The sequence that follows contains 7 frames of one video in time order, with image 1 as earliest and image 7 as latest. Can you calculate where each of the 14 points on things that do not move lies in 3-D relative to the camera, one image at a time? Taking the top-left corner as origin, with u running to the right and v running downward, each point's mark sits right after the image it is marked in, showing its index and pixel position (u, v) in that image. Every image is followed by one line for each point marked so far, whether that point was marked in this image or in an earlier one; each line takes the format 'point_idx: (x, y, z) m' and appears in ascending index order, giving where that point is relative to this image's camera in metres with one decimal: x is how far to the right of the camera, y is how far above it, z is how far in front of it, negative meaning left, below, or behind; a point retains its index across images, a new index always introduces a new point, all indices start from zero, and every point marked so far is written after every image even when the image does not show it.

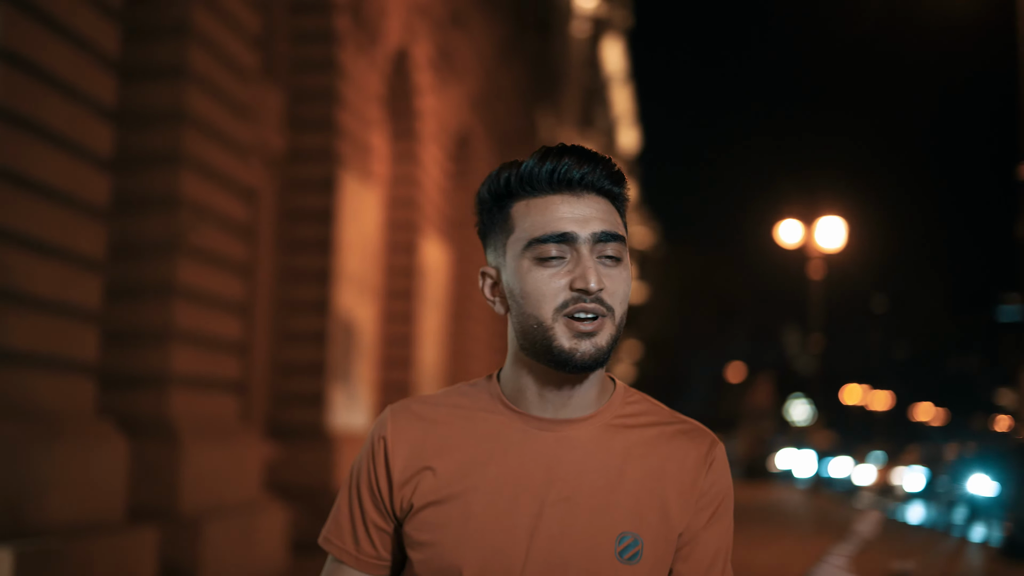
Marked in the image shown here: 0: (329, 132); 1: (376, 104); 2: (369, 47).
0: (-2.3, +2.0, +16.0) m
1: (-2.0, +2.7, +18.8) m
2: (-2.0, +3.4, +18.2) m
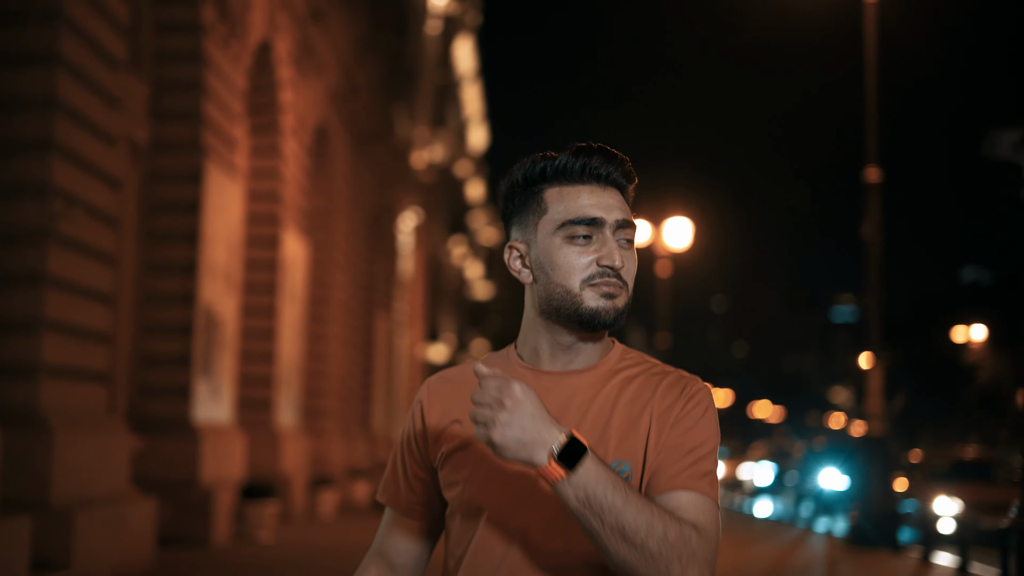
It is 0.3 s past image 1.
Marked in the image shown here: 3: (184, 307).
0: (-4.0, +2.0, +16.0) m
1: (-4.0, +2.8, +18.7) m
2: (-3.9, +3.5, +18.1) m
3: (-4.1, -0.2, +15.8) m
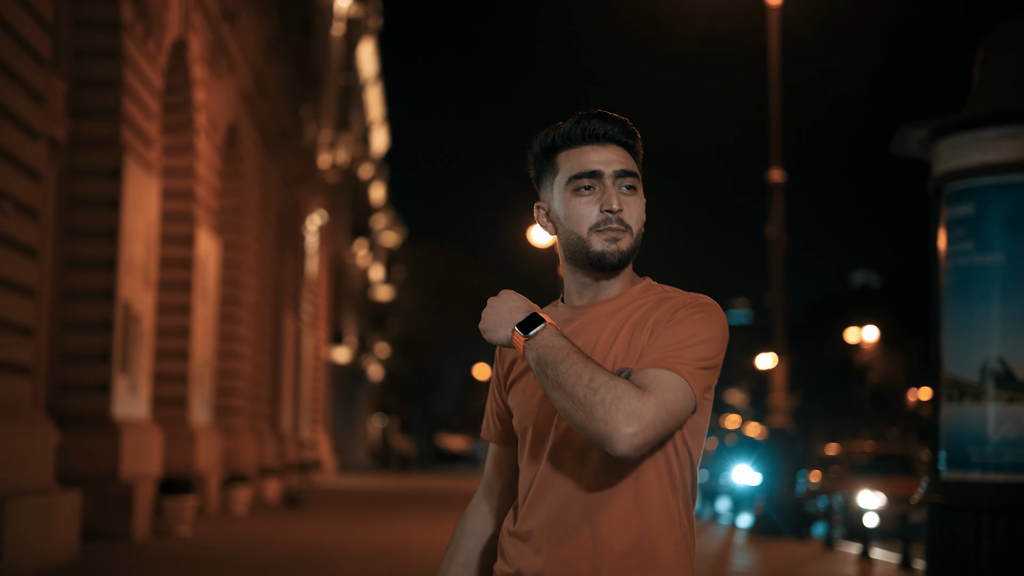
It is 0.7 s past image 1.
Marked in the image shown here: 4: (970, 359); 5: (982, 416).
0: (-5.0, +2.1, +16.1) m
1: (-5.2, +2.9, +18.8) m
2: (-5.1, +3.6, +18.2) m
3: (-5.1, -0.2, +15.9) m
4: (+3.1, -0.5, +8.6) m
5: (+3.1, -0.8, +8.5) m
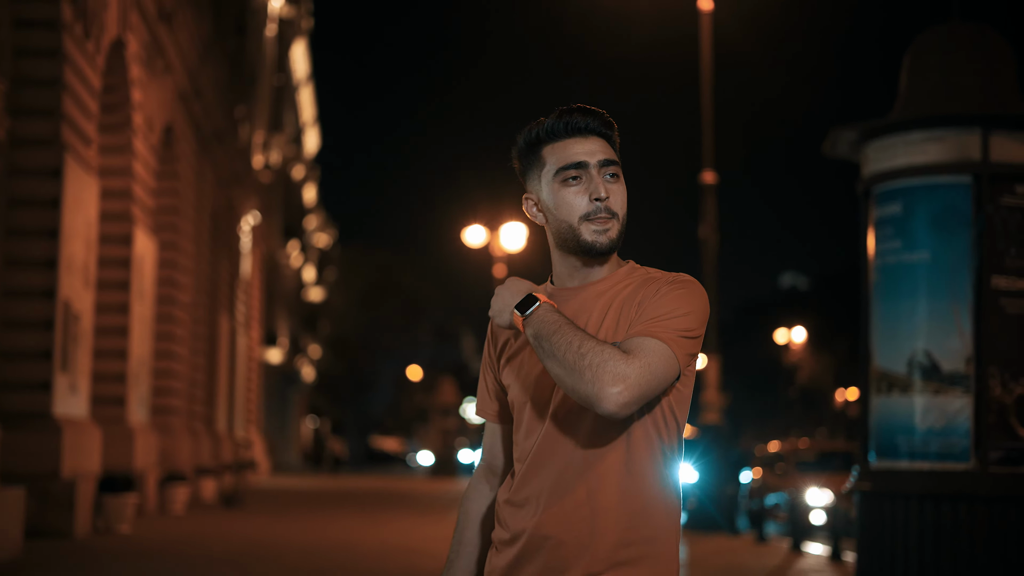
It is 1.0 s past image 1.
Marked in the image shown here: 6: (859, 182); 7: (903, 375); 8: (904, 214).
0: (-5.7, +2.1, +16.1) m
1: (-6.1, +2.9, +18.8) m
2: (-6.0, +3.6, +18.2) m
3: (-5.8, -0.2, +15.9) m
4: (+2.7, -0.4, +9.0) m
5: (+2.8, -0.8, +8.9) m
6: (+2.5, +0.8, +9.4) m
7: (+2.7, -0.6, +9.0) m
8: (+2.8, +0.5, +9.1) m
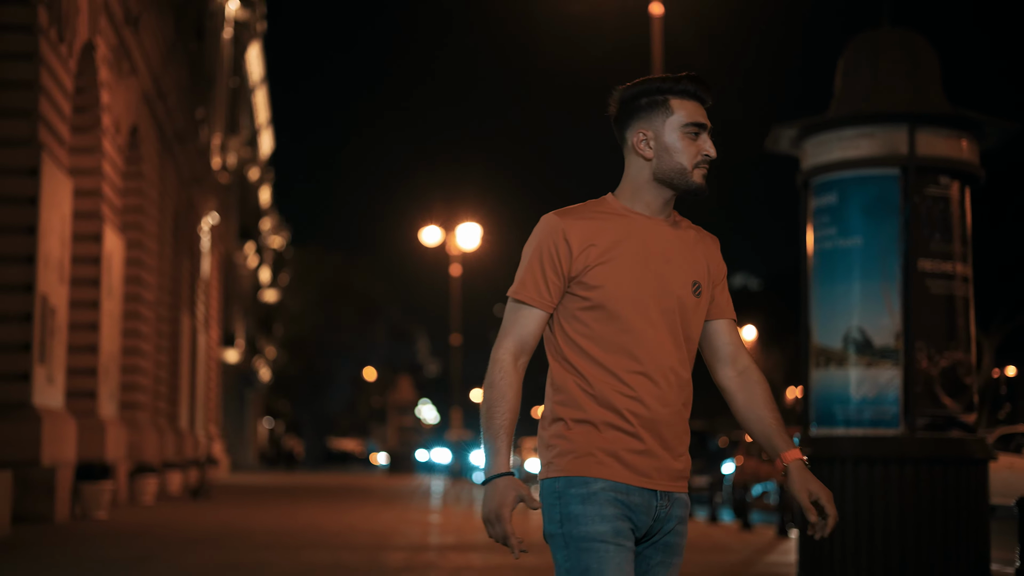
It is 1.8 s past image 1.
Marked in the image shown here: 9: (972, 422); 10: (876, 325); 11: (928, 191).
0: (-6.2, +2.2, +16.6) m
1: (-6.7, +2.9, +19.4) m
2: (-6.6, +3.7, +18.8) m
3: (-6.3, -0.1, +16.5) m
4: (+2.5, -0.3, +9.9) m
5: (+2.6, -0.7, +9.8) m
6: (+2.3, +0.9, +10.3) m
7: (+2.5, -0.5, +9.9) m
8: (+2.5, +0.7, +10.0) m
9: (+3.5, -1.0, +9.7) m
10: (+2.8, -0.3, +9.7) m
11: (+3.2, +0.7, +9.8) m
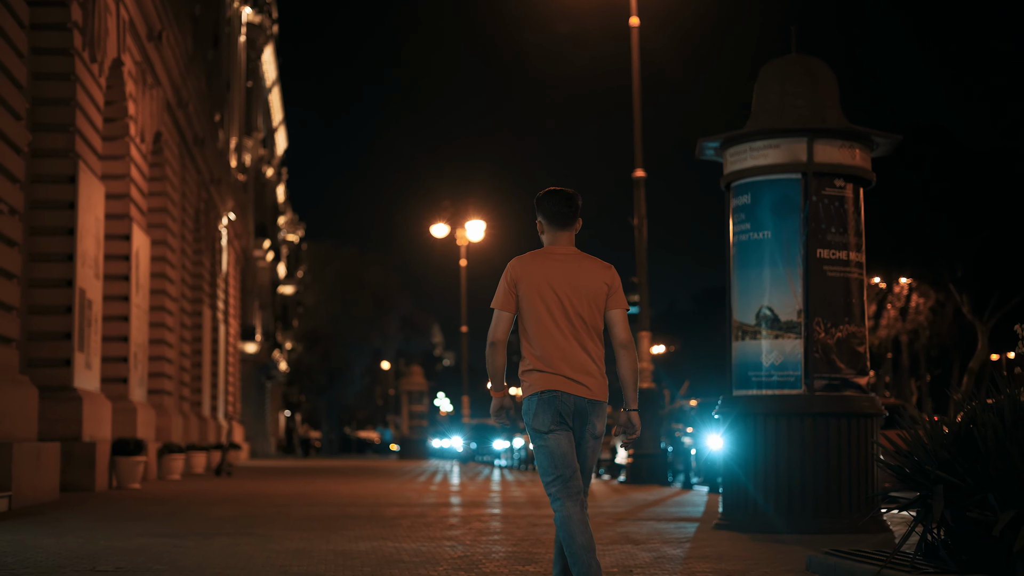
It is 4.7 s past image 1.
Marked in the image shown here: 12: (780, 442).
0: (-6.5, +2.3, +18.7) m
1: (-6.9, +3.0, +21.5) m
2: (-6.8, +3.7, +20.9) m
3: (-6.5, 0.0, +18.6) m
4: (+2.2, -0.2, +11.9) m
5: (+2.3, -0.5, +11.8) m
6: (+2.0, +1.1, +12.3) m
7: (+2.2, -0.3, +11.9) m
8: (+2.2, +0.8, +12.0) m
9: (+3.2, -0.9, +11.6) m
10: (+2.5, -0.1, +11.7) m
11: (+2.9, +0.9, +11.7) m
12: (+2.4, -1.4, +11.4) m
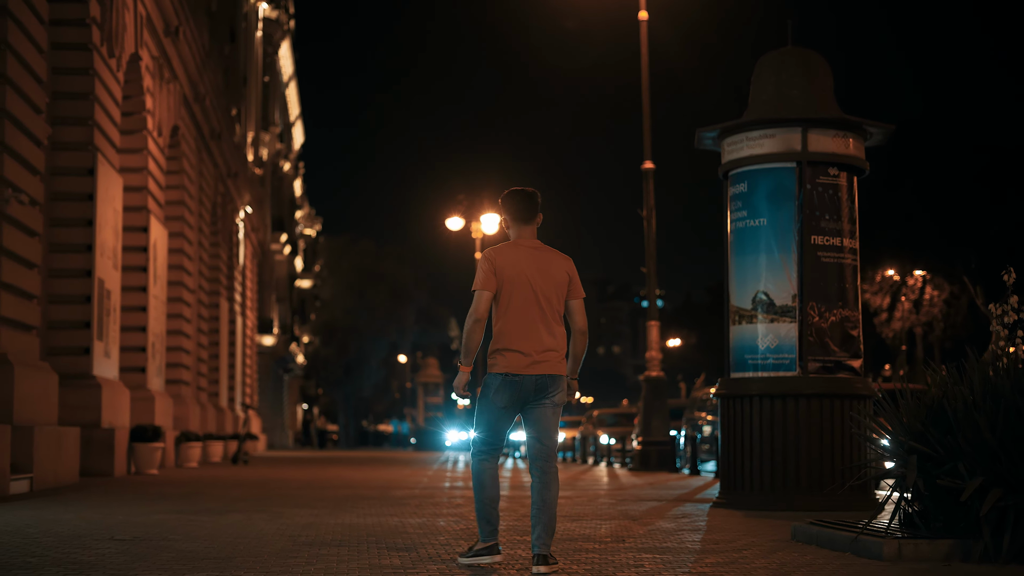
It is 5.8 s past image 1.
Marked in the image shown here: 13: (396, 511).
0: (-6.3, +2.4, +19.2) m
1: (-6.8, +3.2, +21.9) m
2: (-6.6, +3.9, +21.3) m
3: (-6.4, +0.1, +19.0) m
4: (+2.3, 0.0, +12.2) m
5: (+2.3, -0.4, +12.1) m
6: (+2.0, +1.2, +12.6) m
7: (+2.3, -0.2, +12.2) m
8: (+2.3, +0.9, +12.3) m
9: (+3.2, -0.7, +12.0) m
10: (+2.5, 0.0, +12.1) m
11: (+2.9, +1.0, +12.0) m
12: (+2.4, -1.2, +11.8) m
13: (-1.1, -2.0, +11.6) m
